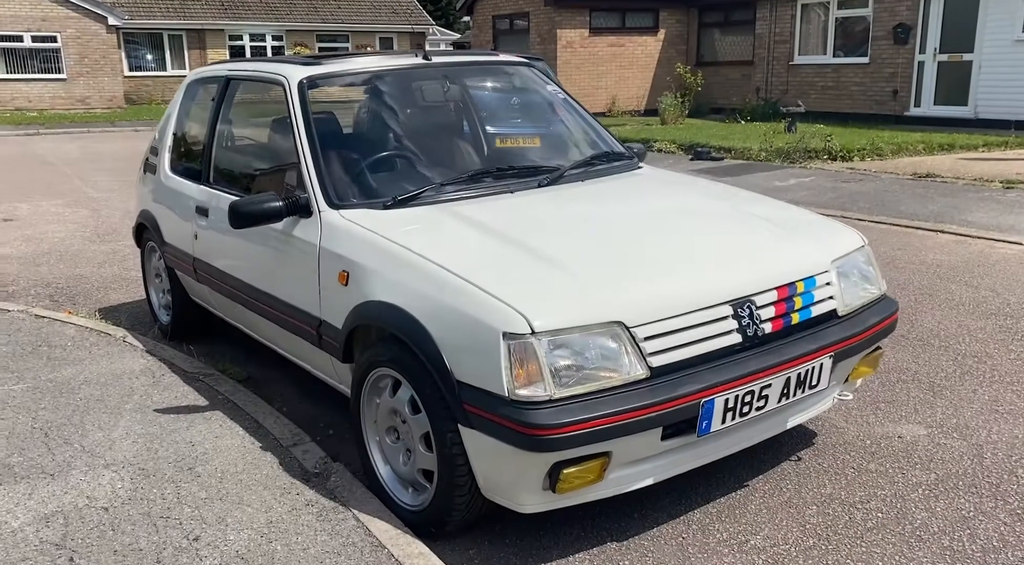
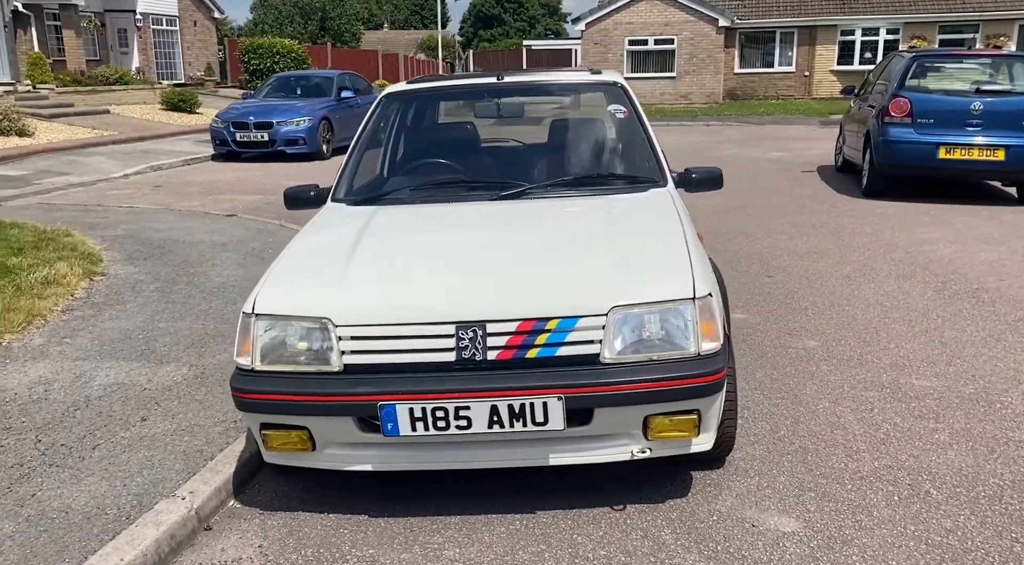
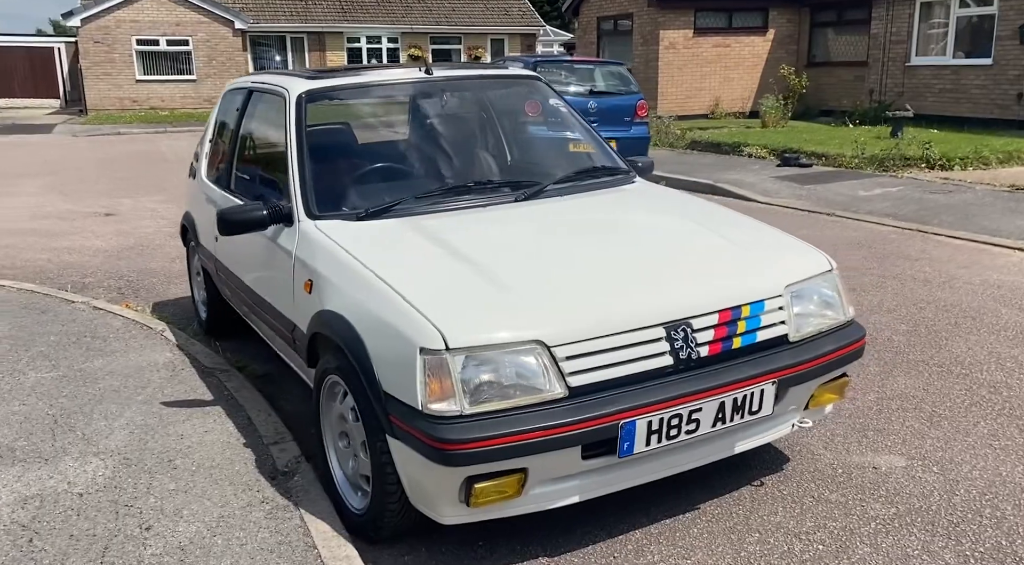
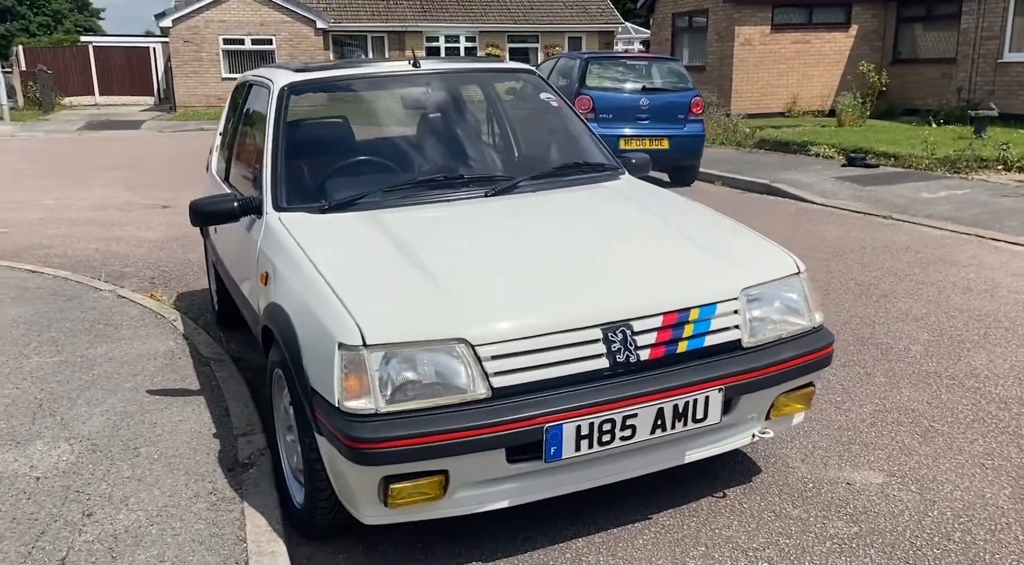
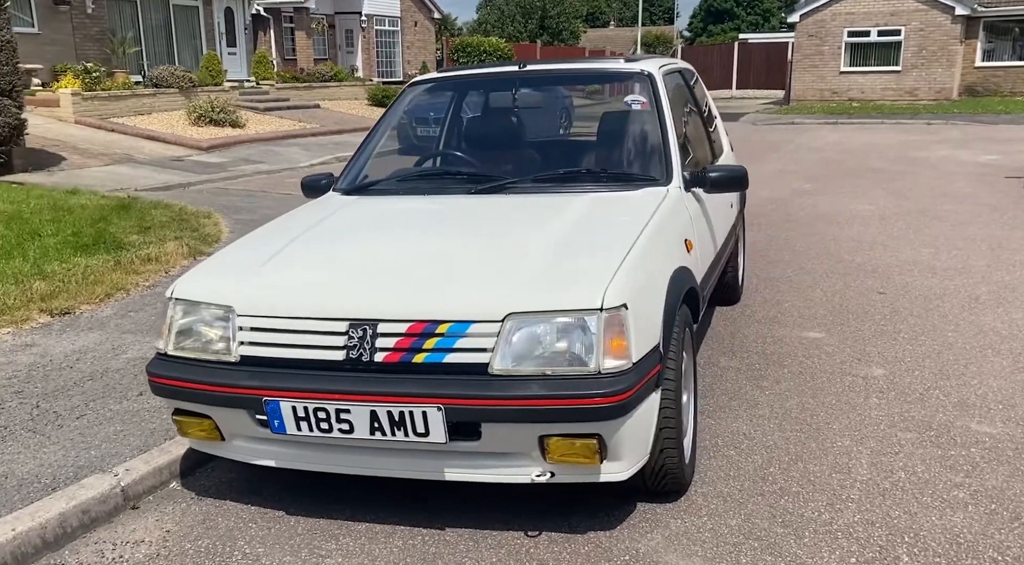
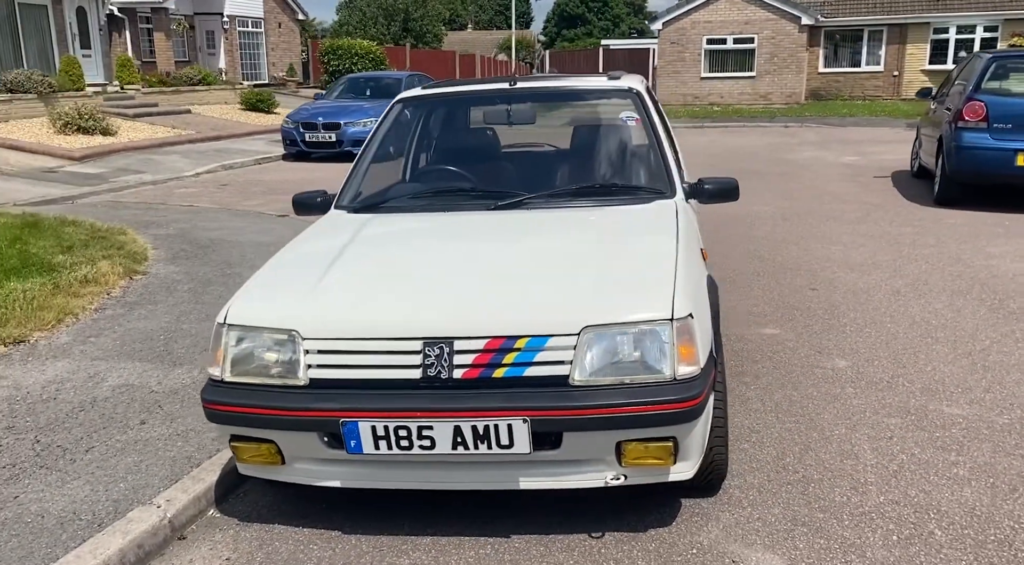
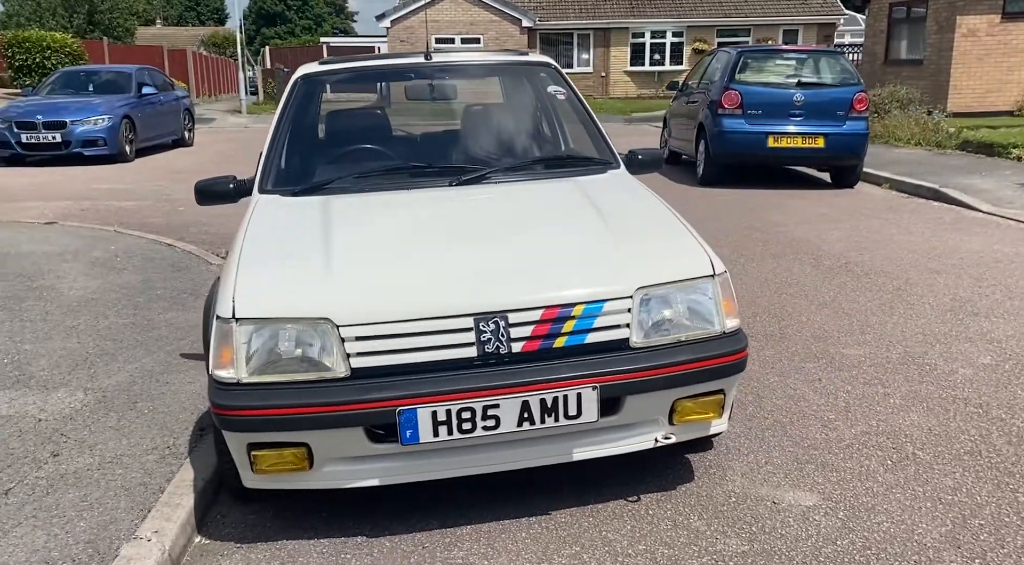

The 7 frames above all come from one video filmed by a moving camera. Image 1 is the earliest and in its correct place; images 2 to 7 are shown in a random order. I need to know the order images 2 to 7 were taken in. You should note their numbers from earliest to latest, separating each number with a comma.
3, 4, 7, 2, 6, 5
